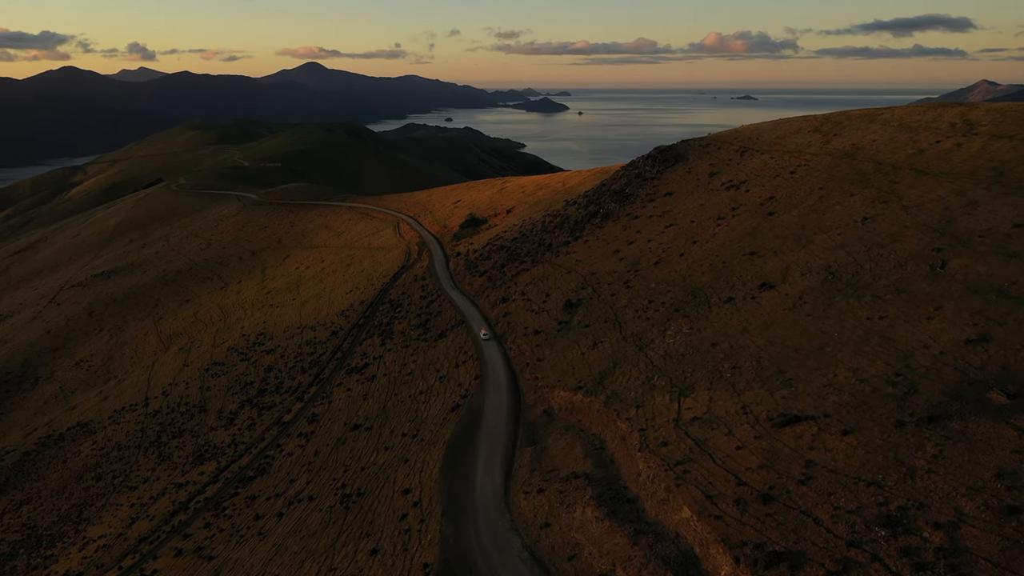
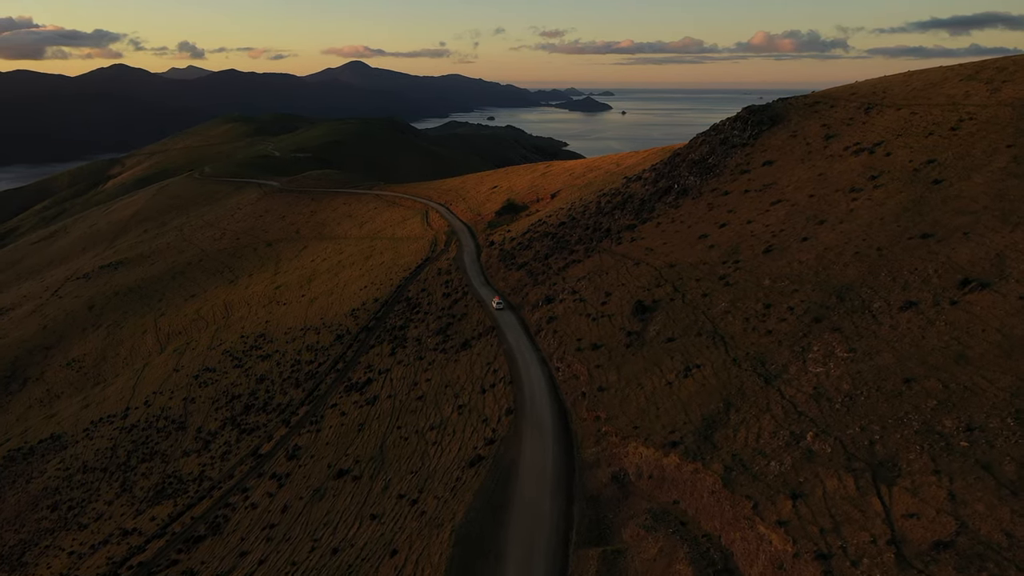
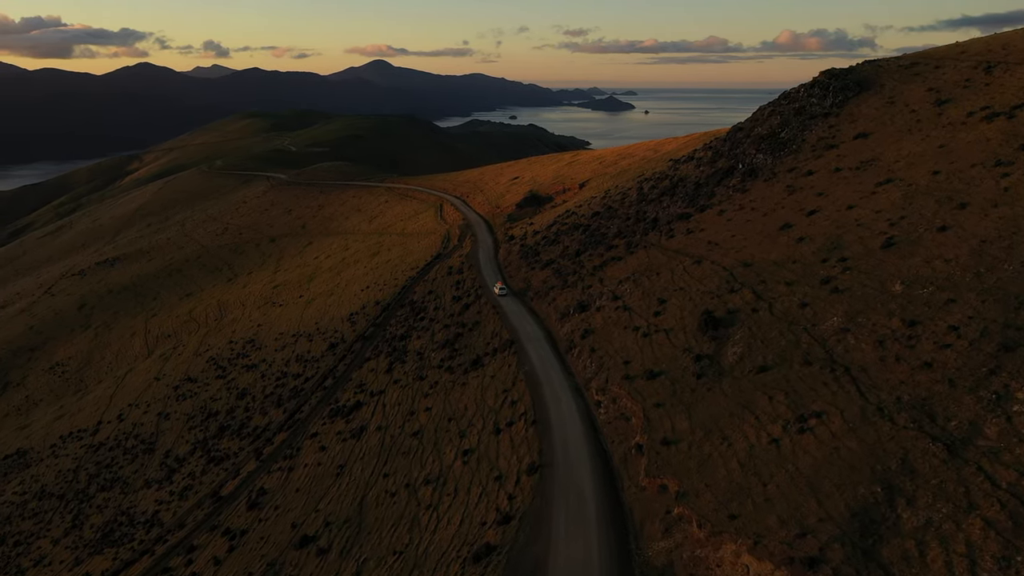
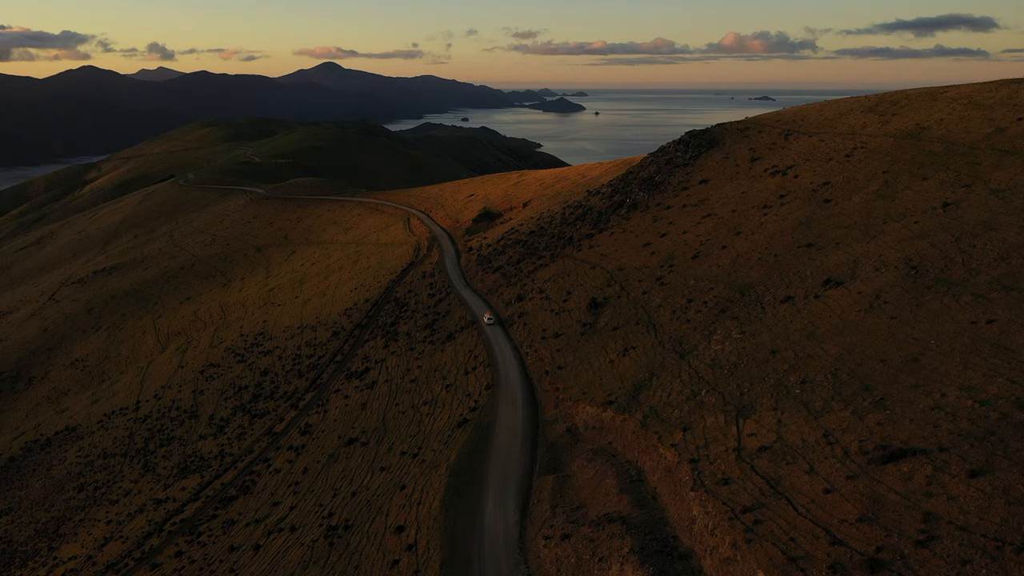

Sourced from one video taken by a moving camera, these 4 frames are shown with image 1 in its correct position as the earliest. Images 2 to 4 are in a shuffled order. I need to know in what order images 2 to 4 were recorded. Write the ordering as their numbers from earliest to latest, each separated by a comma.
4, 2, 3
